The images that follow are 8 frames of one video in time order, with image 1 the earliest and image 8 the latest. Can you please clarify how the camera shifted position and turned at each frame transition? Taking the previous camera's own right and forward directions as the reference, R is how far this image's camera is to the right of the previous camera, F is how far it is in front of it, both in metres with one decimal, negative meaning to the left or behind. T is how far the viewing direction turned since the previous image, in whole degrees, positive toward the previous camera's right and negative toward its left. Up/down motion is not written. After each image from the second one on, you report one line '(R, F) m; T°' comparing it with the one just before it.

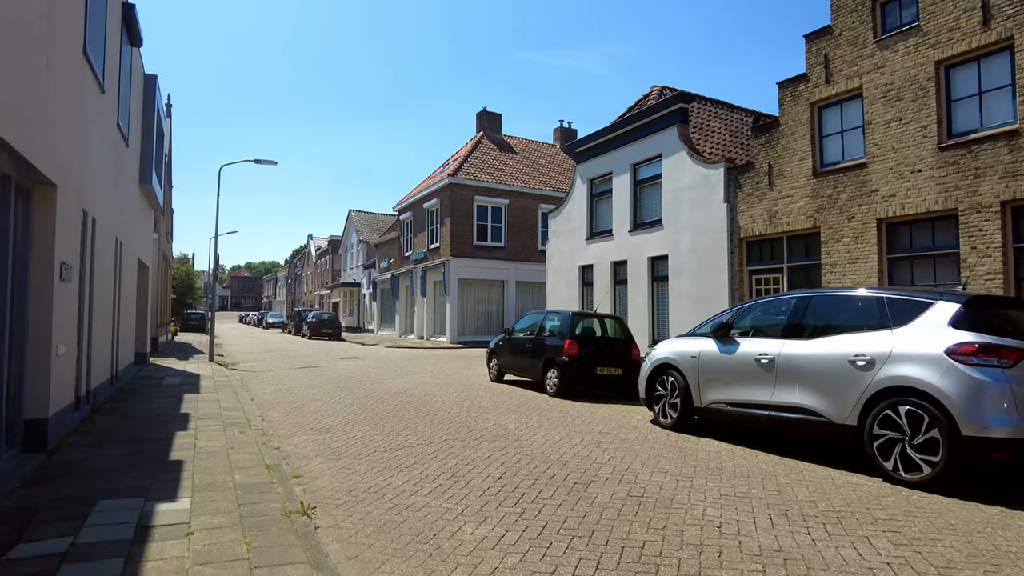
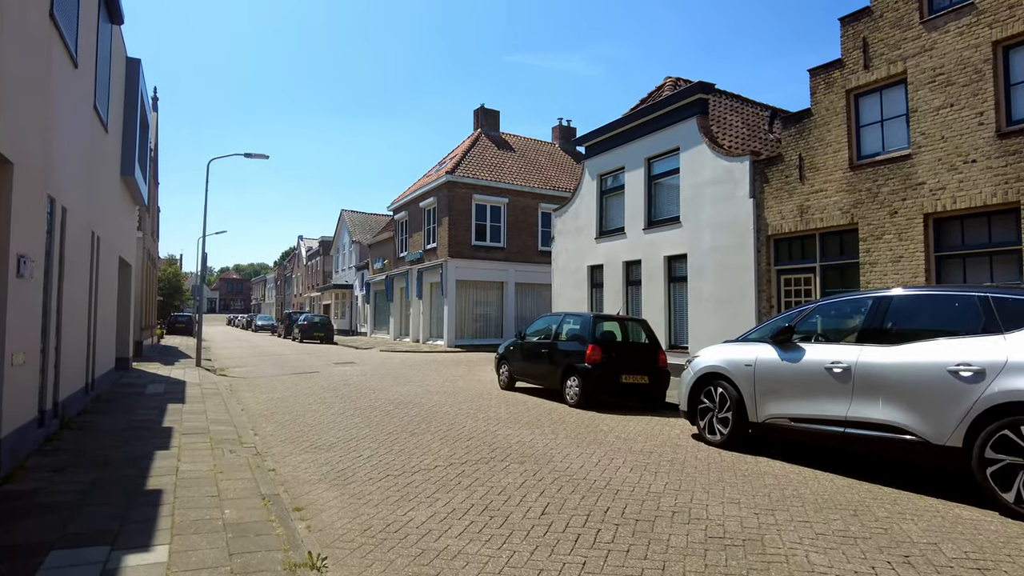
(-0.4, +0.9) m; +1°
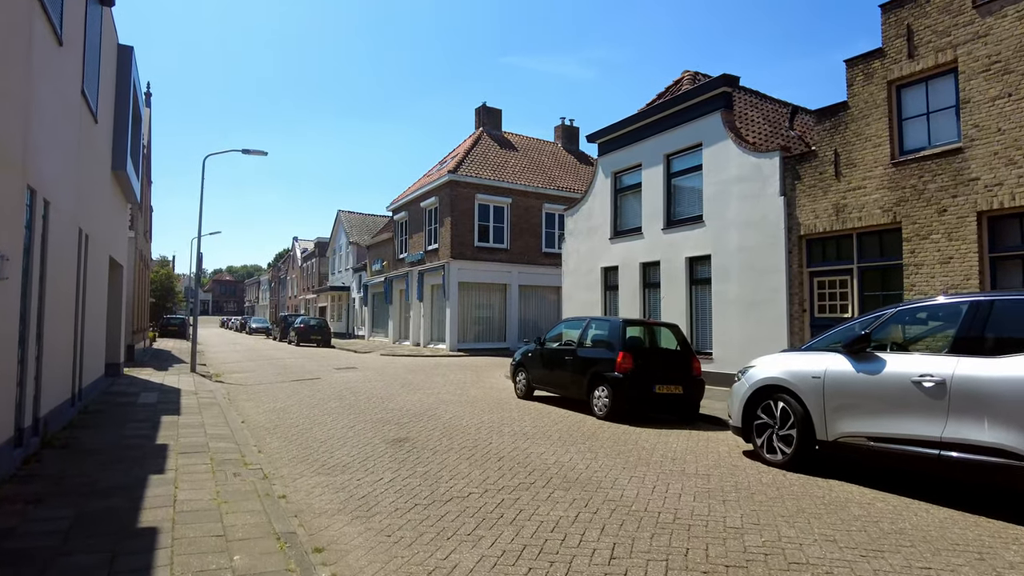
(-0.4, +0.7) m; +1°
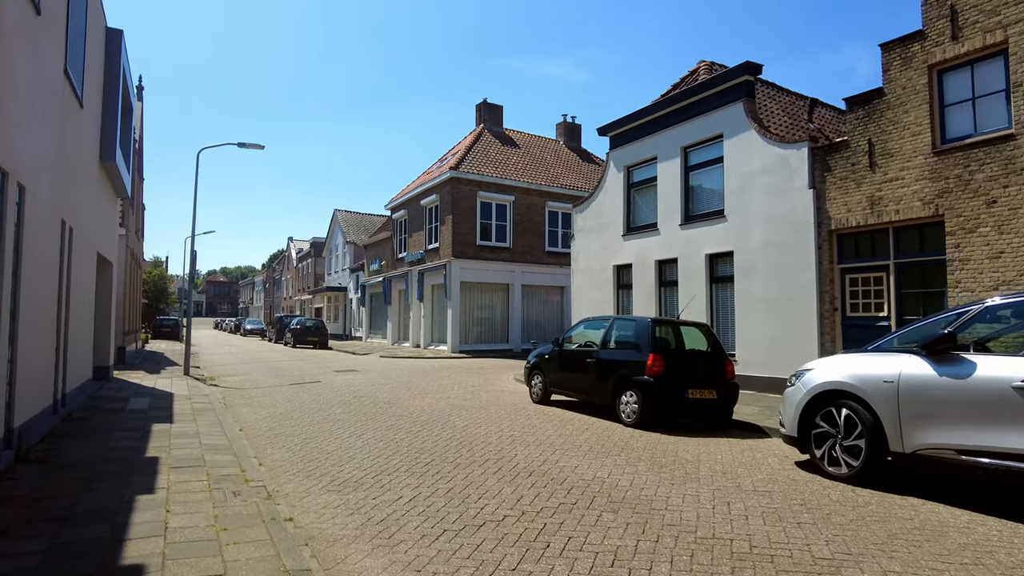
(-0.3, +0.6) m; 0°
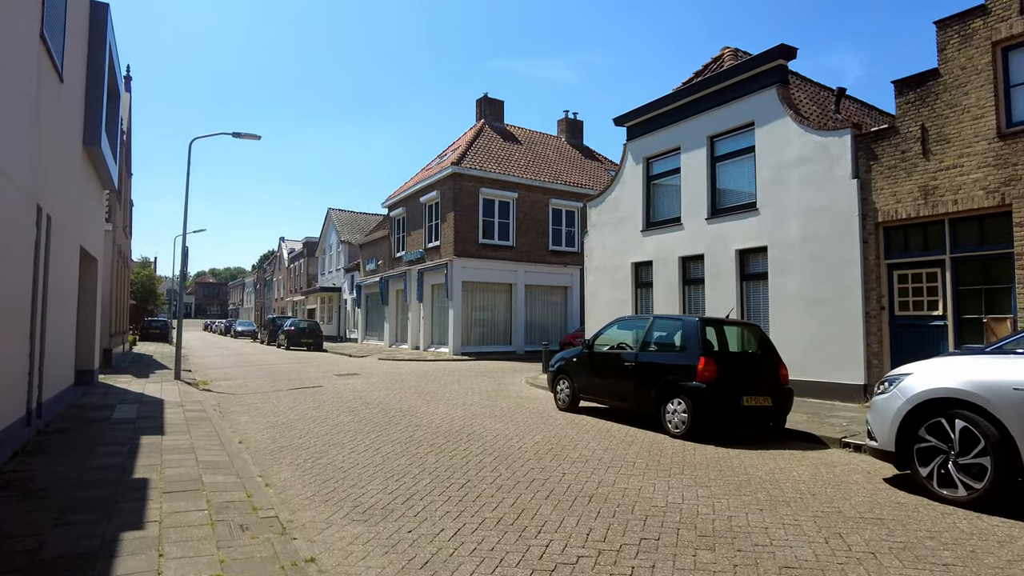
(-0.5, +0.8) m; +1°
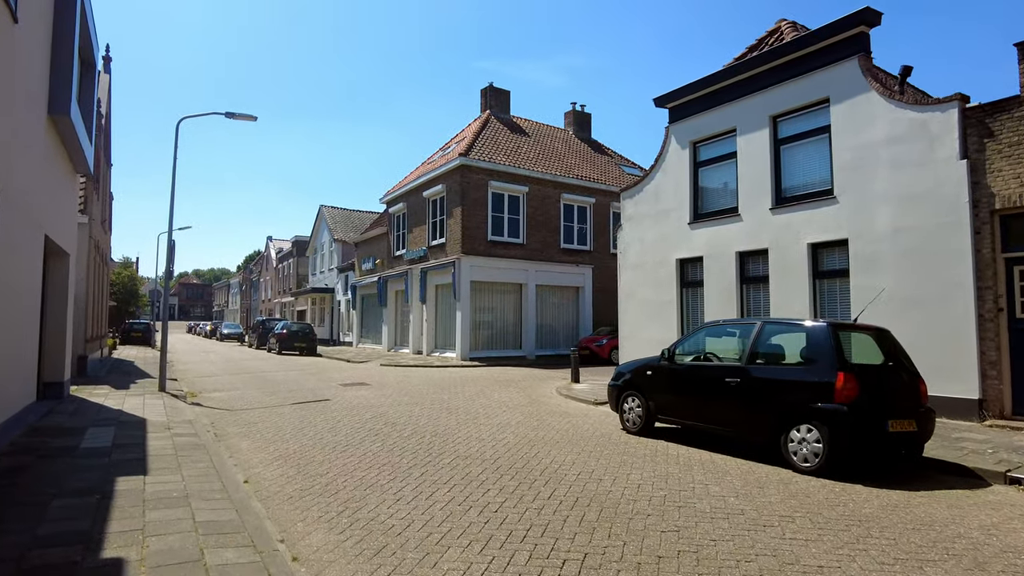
(-0.9, +1.6) m; +1°
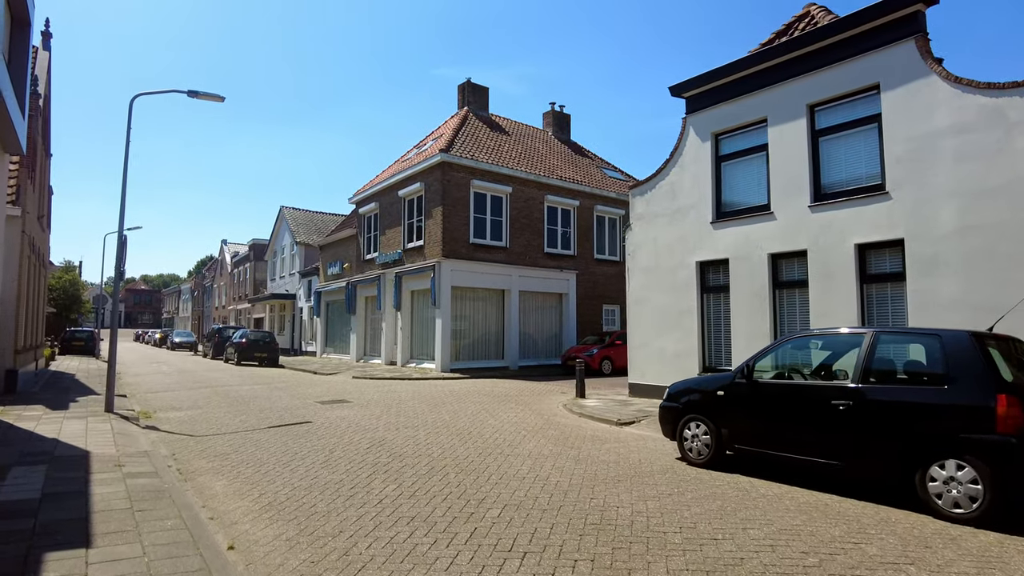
(-0.8, +1.4) m; +4°
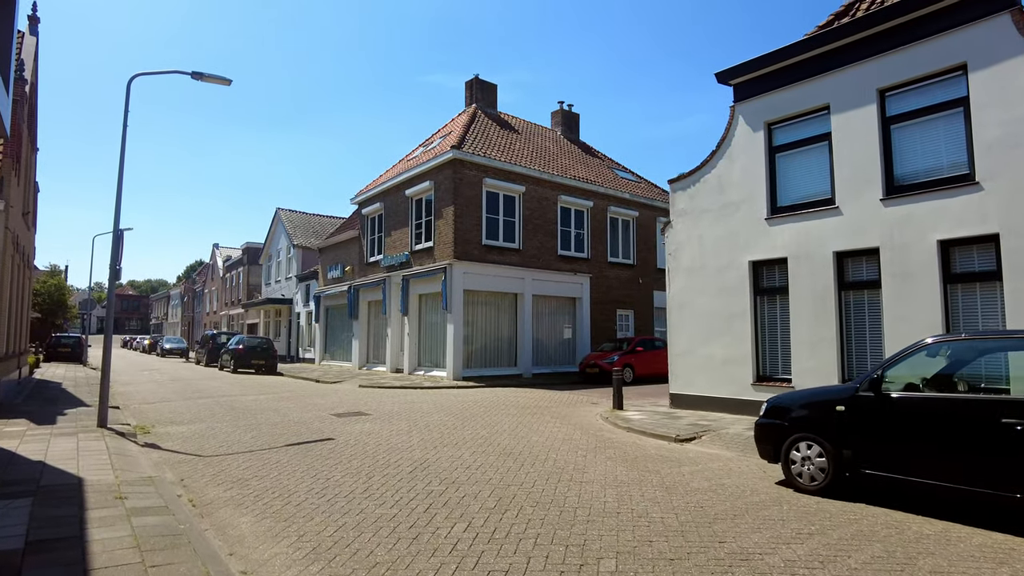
(-0.8, +1.0) m; +1°
